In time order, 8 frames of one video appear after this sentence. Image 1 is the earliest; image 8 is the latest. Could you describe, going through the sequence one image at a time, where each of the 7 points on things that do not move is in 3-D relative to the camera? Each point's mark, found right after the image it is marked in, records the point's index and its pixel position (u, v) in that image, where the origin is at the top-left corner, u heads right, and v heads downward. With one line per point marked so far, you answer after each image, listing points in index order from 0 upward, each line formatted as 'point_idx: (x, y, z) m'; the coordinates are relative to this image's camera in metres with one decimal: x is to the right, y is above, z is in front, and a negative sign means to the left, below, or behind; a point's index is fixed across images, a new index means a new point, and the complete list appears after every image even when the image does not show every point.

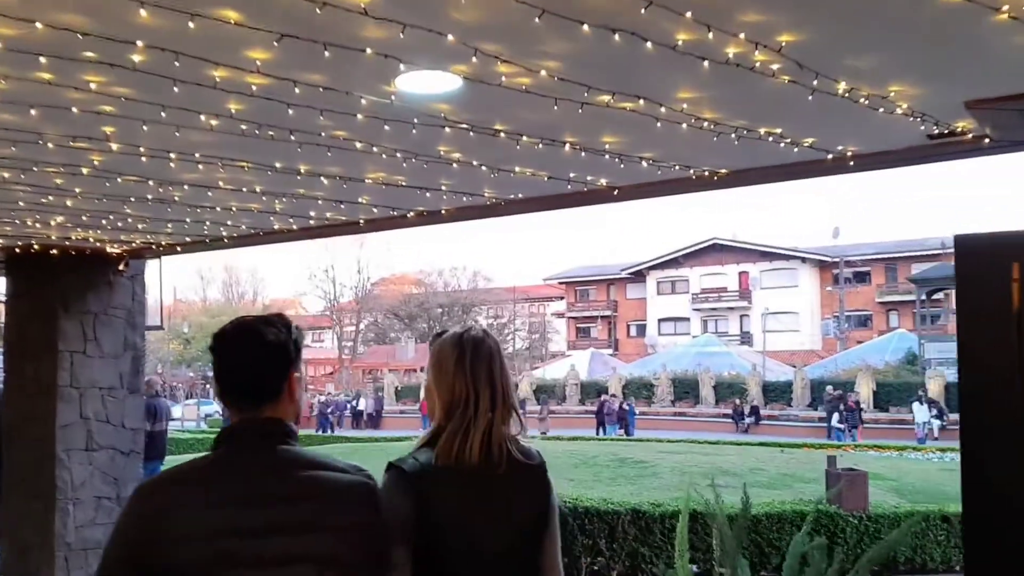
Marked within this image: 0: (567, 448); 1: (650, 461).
0: (+1.3, -3.5, +20.0) m
1: (+2.6, -3.2, +17.0) m
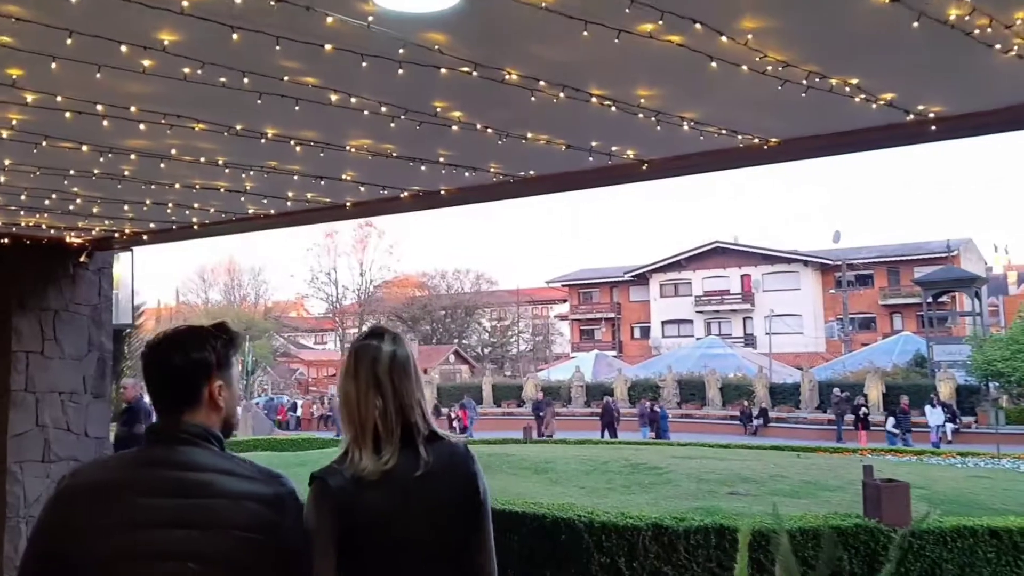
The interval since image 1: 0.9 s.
0: (+1.3, -3.5, +19.1) m
1: (+2.6, -3.2, +16.1) m
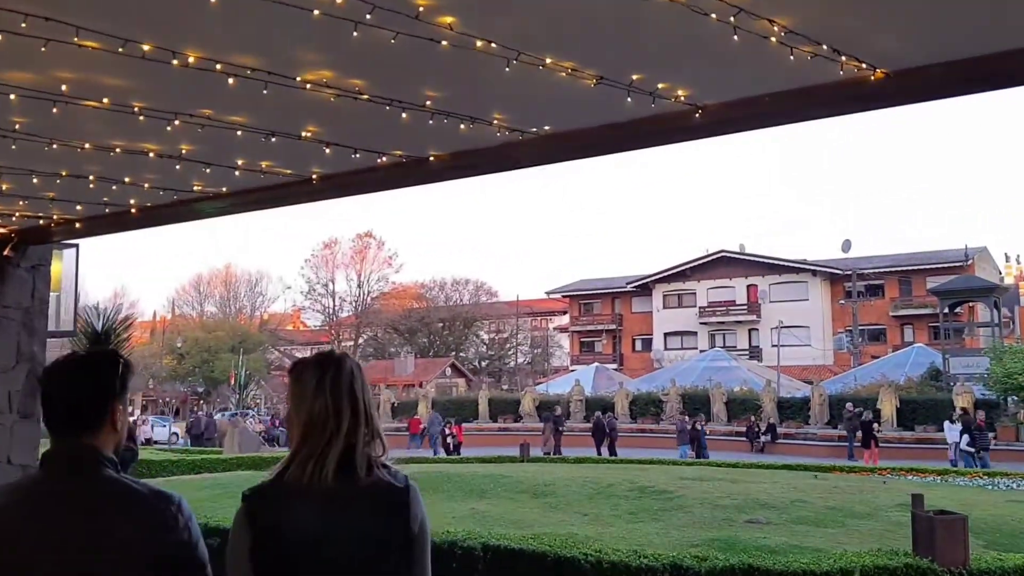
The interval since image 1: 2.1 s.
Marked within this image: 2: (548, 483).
0: (+1.3, -3.6, +17.8) m
1: (+2.6, -3.3, +14.9) m
2: (+0.6, -3.5, +16.6) m
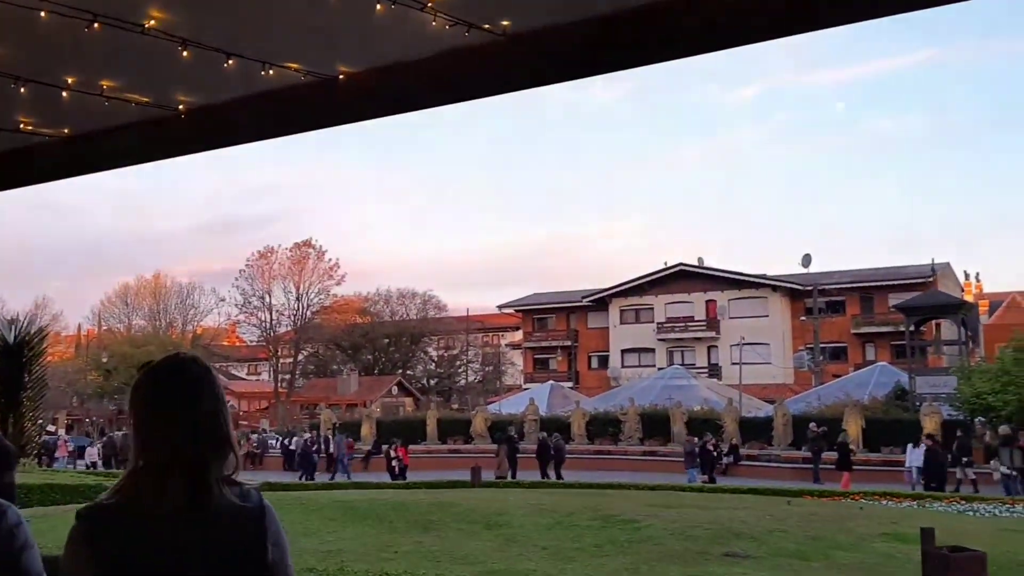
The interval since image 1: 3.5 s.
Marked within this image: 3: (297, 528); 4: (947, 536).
0: (+0.4, -3.8, +16.5) m
1: (+1.9, -3.5, +13.6) m
2: (-0.2, -3.7, +15.3) m
3: (-3.6, -3.9, +14.9) m
4: (+5.3, -3.0, +11.1) m
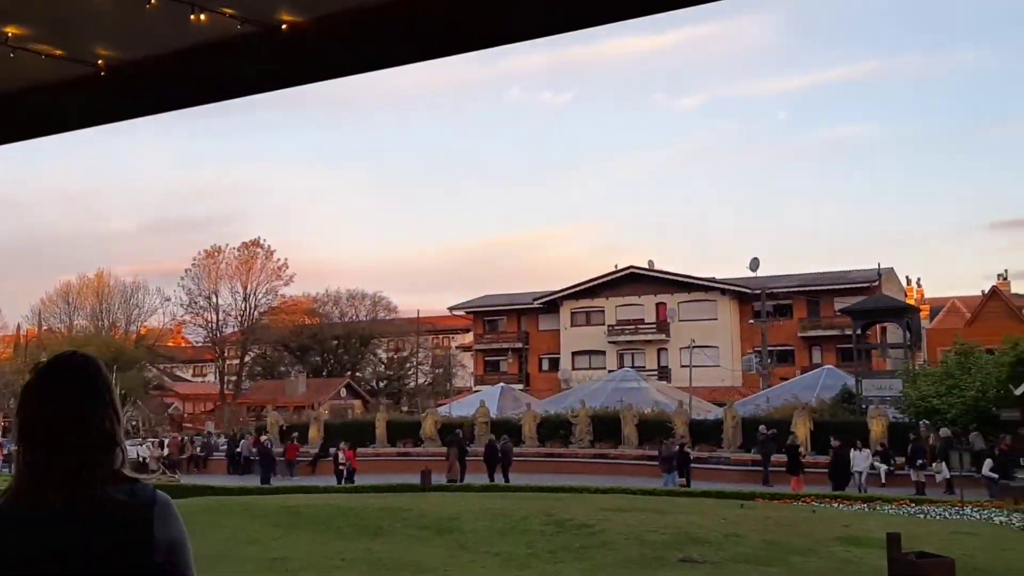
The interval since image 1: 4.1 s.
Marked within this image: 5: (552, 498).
0: (-0.4, -3.9, +16.3) m
1: (+1.2, -3.5, +13.5) m
2: (-1.0, -3.7, +15.0) m
3: (-4.3, -3.9, +14.4) m
4: (+4.8, -3.1, +11.2) m
5: (+0.7, -4.0, +17.2) m
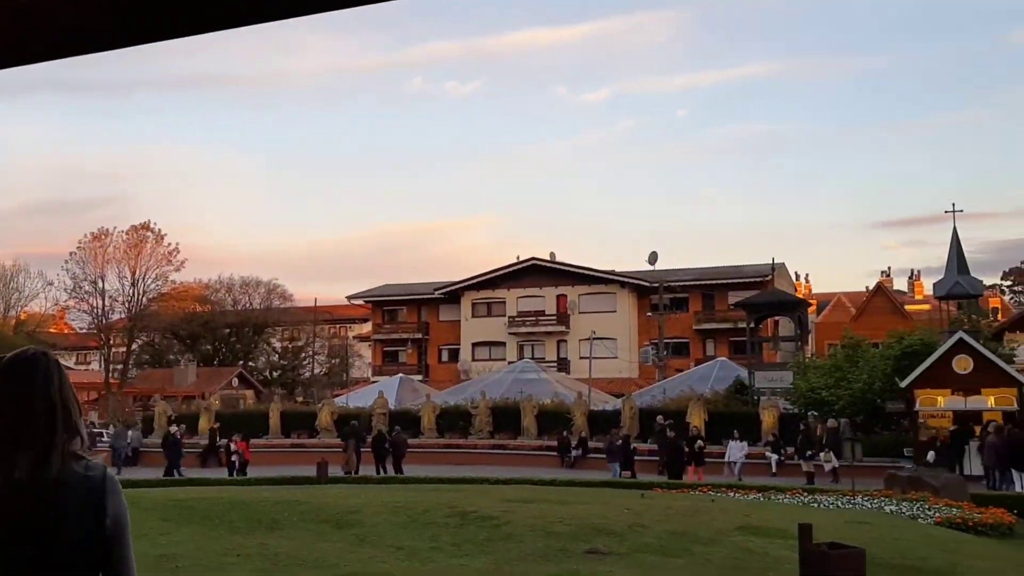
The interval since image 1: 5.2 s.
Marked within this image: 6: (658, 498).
0: (-2.2, -3.7, +16.0) m
1: (-0.2, -3.3, +13.4) m
2: (-2.6, -3.6, +14.6) m
3: (-5.8, -3.6, +13.7) m
4: (+3.6, -3.0, +11.5) m
5: (-1.1, -3.8, +17.0) m
6: (+2.3, -3.3, +14.5) m
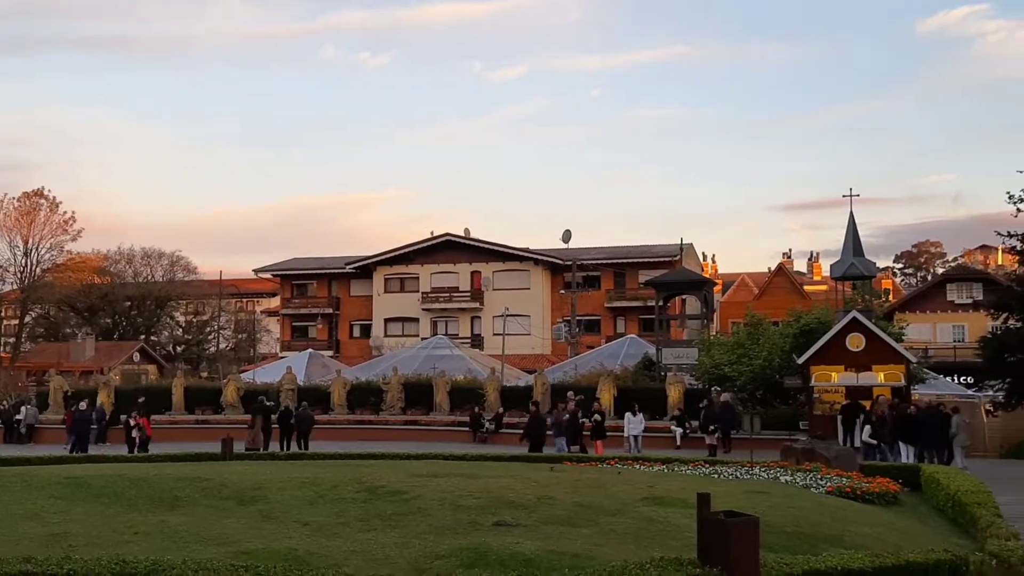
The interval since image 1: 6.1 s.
0: (-3.7, -3.2, +15.8) m
1: (-1.5, -3.0, +13.4) m
2: (-4.0, -3.1, +14.5) m
3: (-7.1, -3.2, +13.2) m
4: (+2.4, -2.7, +11.9) m
5: (-2.8, -3.3, +17.0) m
6: (+0.9, -2.9, +14.7) m
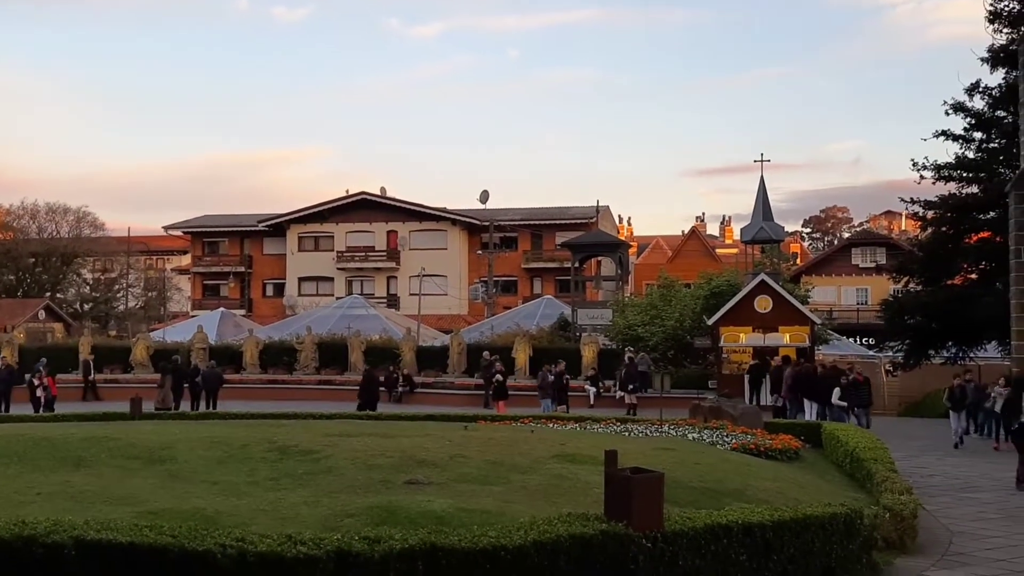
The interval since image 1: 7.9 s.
0: (-5.2, -2.5, +15.5) m
1: (-2.8, -2.4, +13.3) m
2: (-5.4, -2.5, +14.1) m
3: (-8.3, -2.6, +12.6) m
4: (+1.3, -2.2, +12.1) m
5: (-4.3, -2.5, +16.8) m
6: (-0.5, -2.3, +14.8) m
